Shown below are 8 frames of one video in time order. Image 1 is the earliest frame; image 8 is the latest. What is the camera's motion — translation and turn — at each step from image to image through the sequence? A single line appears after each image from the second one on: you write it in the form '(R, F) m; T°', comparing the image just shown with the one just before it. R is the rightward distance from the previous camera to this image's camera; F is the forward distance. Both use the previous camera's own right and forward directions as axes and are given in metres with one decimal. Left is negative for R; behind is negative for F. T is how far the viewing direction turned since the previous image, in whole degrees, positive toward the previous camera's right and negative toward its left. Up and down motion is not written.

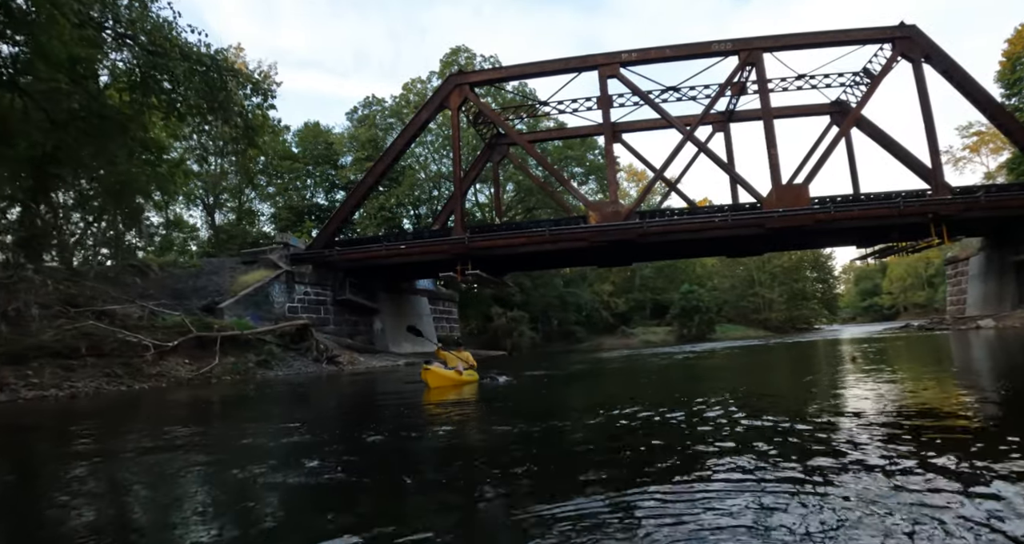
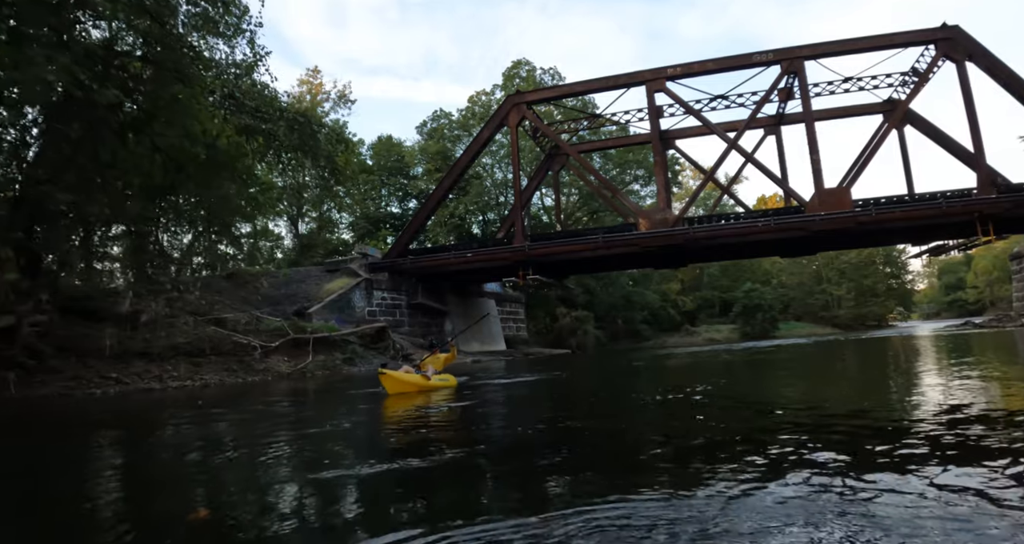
(+0.5, -1.6) m; -6°
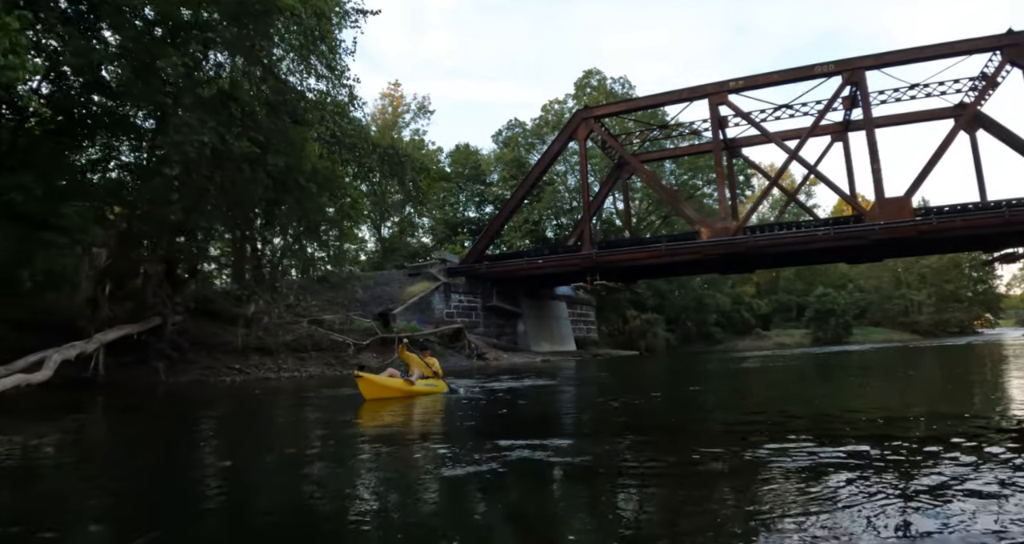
(+0.3, -1.5) m; -6°
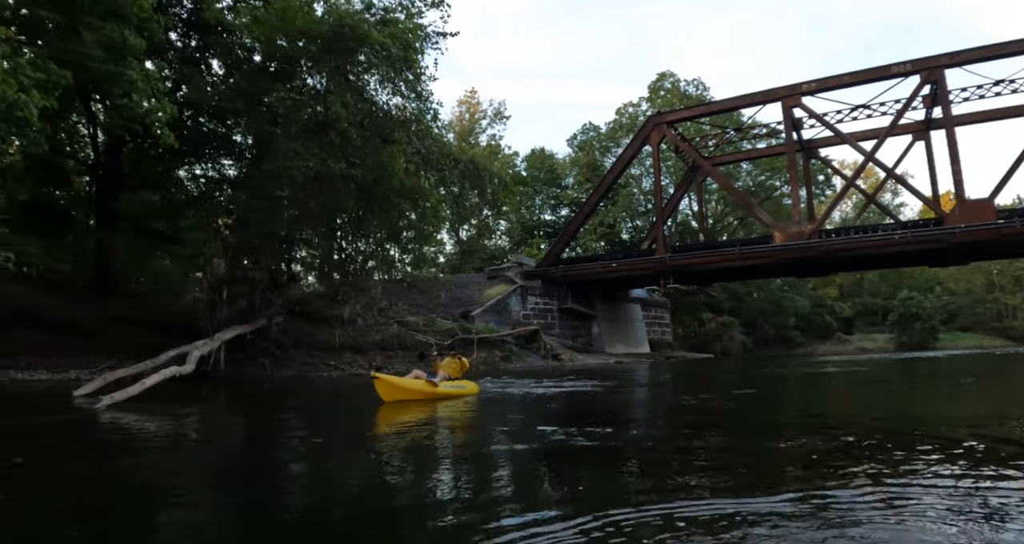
(+0.1, -0.9) m; -6°
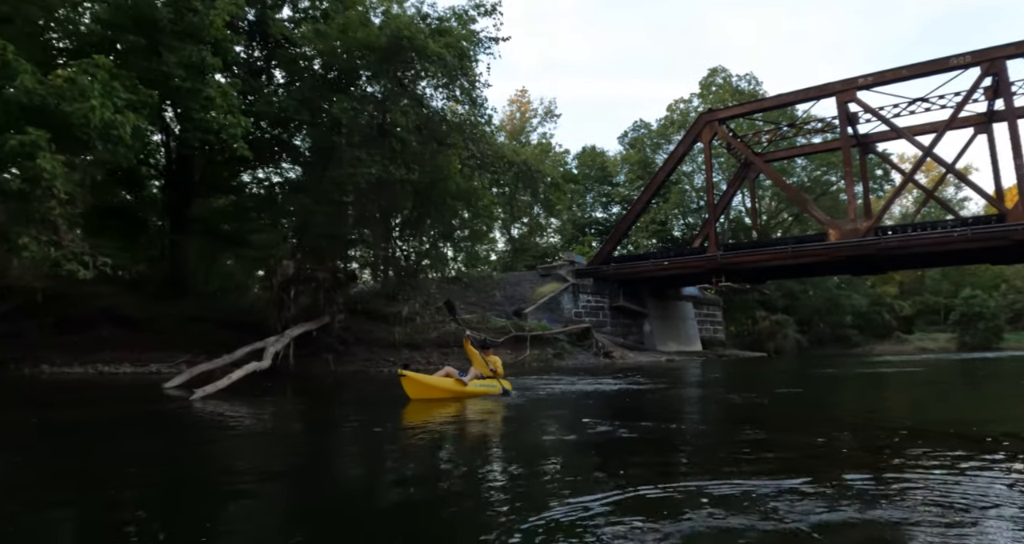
(0.0, -0.5) m; -4°
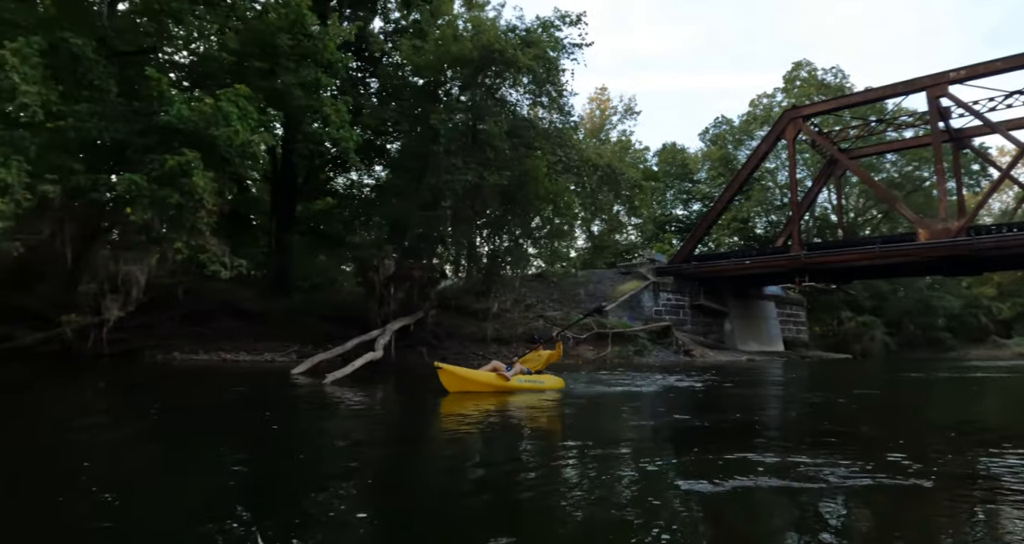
(-0.2, -0.9) m; -6°
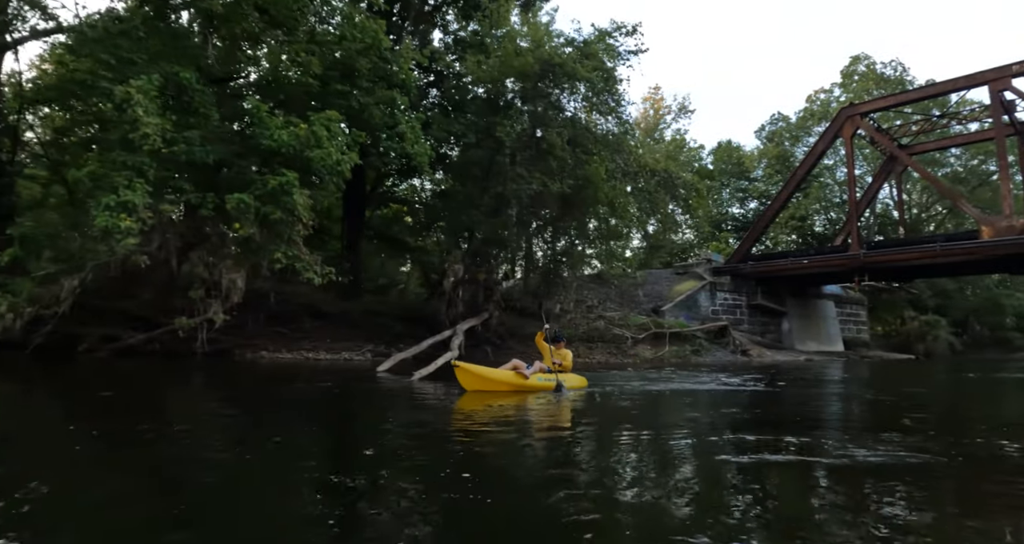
(-0.2, -0.9) m; -4°
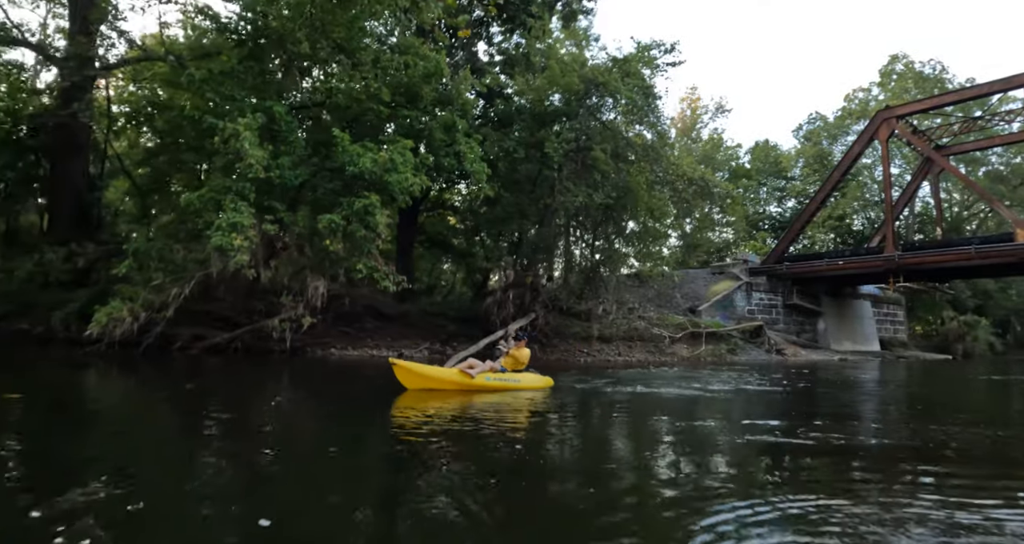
(-0.3, -1.5) m; -3°
